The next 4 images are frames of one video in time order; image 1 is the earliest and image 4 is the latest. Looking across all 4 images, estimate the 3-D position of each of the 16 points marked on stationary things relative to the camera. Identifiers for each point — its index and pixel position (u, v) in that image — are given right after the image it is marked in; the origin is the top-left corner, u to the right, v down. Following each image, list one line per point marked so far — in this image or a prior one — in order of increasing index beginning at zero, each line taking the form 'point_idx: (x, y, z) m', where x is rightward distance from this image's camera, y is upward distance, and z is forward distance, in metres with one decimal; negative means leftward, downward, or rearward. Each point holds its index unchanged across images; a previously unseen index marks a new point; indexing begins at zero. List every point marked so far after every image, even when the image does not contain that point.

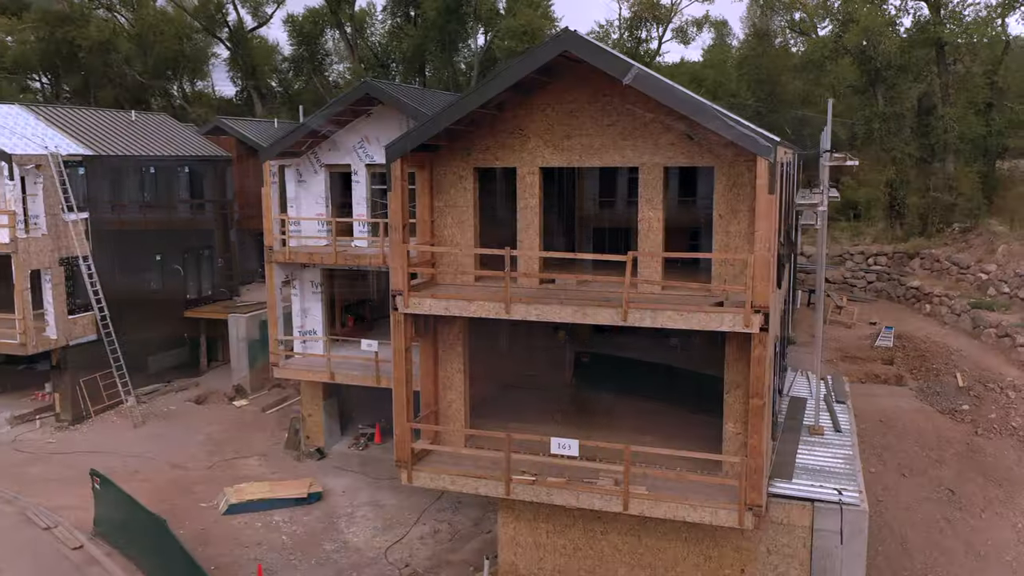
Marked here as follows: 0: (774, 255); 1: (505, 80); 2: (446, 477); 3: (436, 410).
0: (+3.6, +0.5, +11.1) m
1: (-0.1, +3.1, +12.0) m
2: (-1.1, -3.1, +13.3) m
3: (-1.4, -2.2, +14.7) m
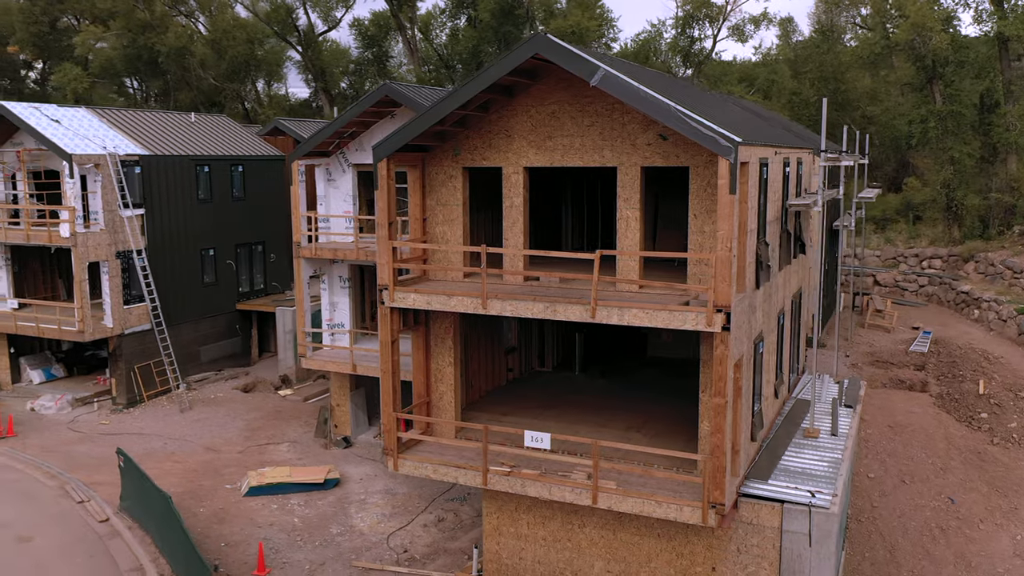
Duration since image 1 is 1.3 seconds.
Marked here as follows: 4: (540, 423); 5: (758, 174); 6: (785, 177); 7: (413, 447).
0: (+3.1, +0.5, +11.1) m
1: (-0.5, +3.2, +12.4) m
2: (-1.4, -3.0, +13.8) m
3: (-1.6, -2.1, +15.2) m
4: (+0.5, -2.6, +15.6) m
5: (+3.9, +1.8, +12.6) m
6: (+5.1, +2.1, +15.2) m
7: (-1.8, -2.9, +14.6) m
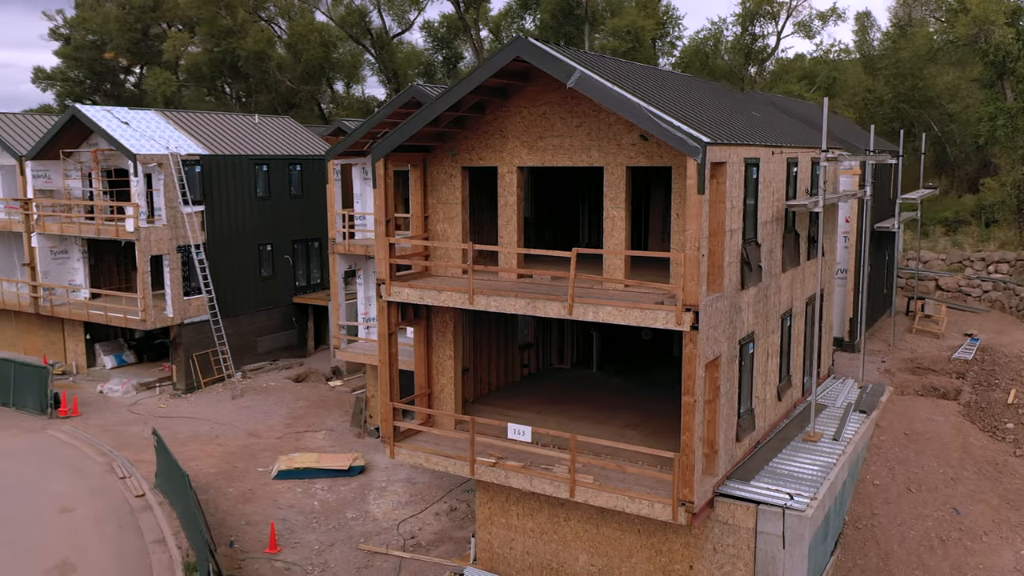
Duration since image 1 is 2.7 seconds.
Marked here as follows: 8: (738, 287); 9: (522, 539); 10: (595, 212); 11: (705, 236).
0: (+2.7, +0.5, +11.2) m
1: (-0.7, +3.2, +12.8) m
2: (-1.6, -3.0, +14.3) m
3: (-1.6, -2.0, +15.7) m
4: (+0.5, -2.6, +15.9) m
5: (+3.6, +1.8, +12.6) m
6: (+5.1, +2.1, +15.0) m
7: (-1.9, -2.8, +15.1) m
8: (+3.6, 0.0, +12.8) m
9: (+0.2, -4.5, +14.3) m
10: (+1.6, +1.5, +16.5) m
11: (+2.7, +0.7, +11.2) m
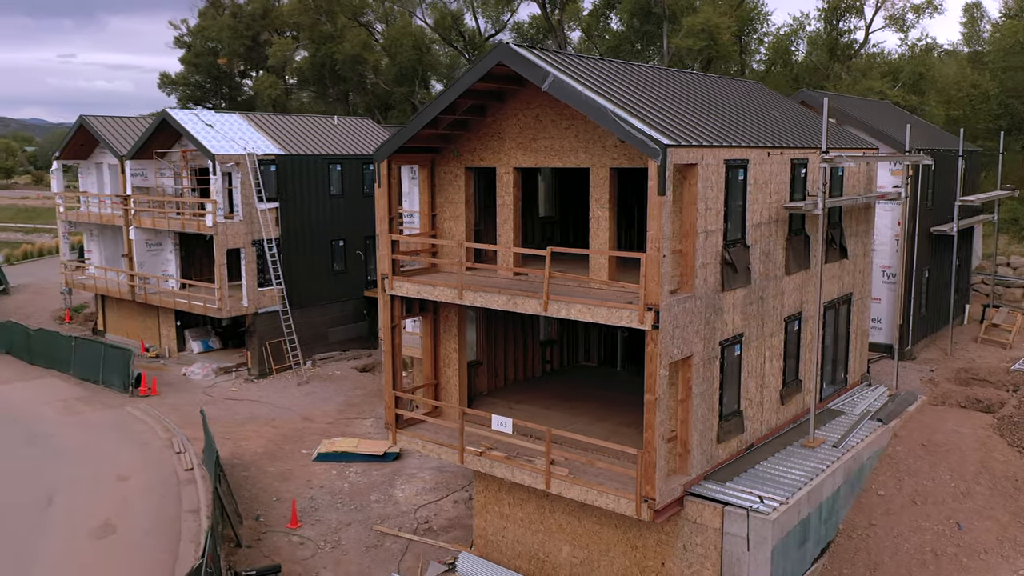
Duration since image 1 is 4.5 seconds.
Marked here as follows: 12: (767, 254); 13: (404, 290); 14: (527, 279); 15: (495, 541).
0: (+2.2, +0.5, +11.4) m
1: (-0.9, +3.3, +13.4) m
2: (-1.7, -2.9, +15.1) m
3: (-1.5, -2.0, +16.4) m
4: (+0.6, -2.5, +16.4) m
5: (+3.3, +1.8, +12.6) m
6: (+5.2, +2.0, +14.8) m
7: (-1.9, -2.7, +15.9) m
8: (+3.3, 0.0, +12.8) m
9: (0.0, -4.4, +14.8) m
10: (+1.8, +1.6, +16.8) m
11: (+2.2, +0.7, +11.4) m
12: (+4.5, +0.6, +14.2) m
13: (-2.0, -0.1, +15.0) m
14: (+0.3, +0.2, +14.7) m
15: (-0.3, -4.8, +15.1) m
